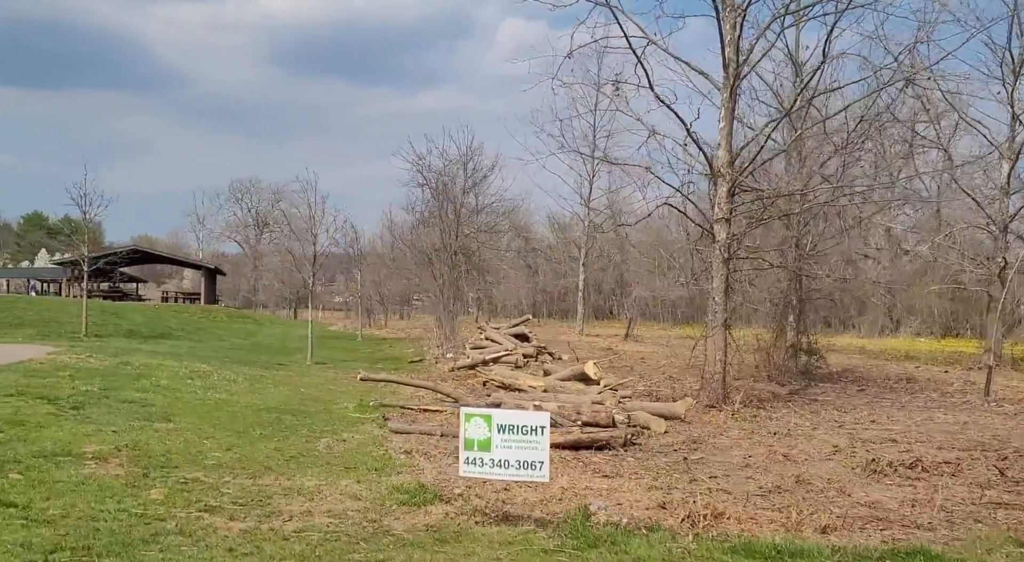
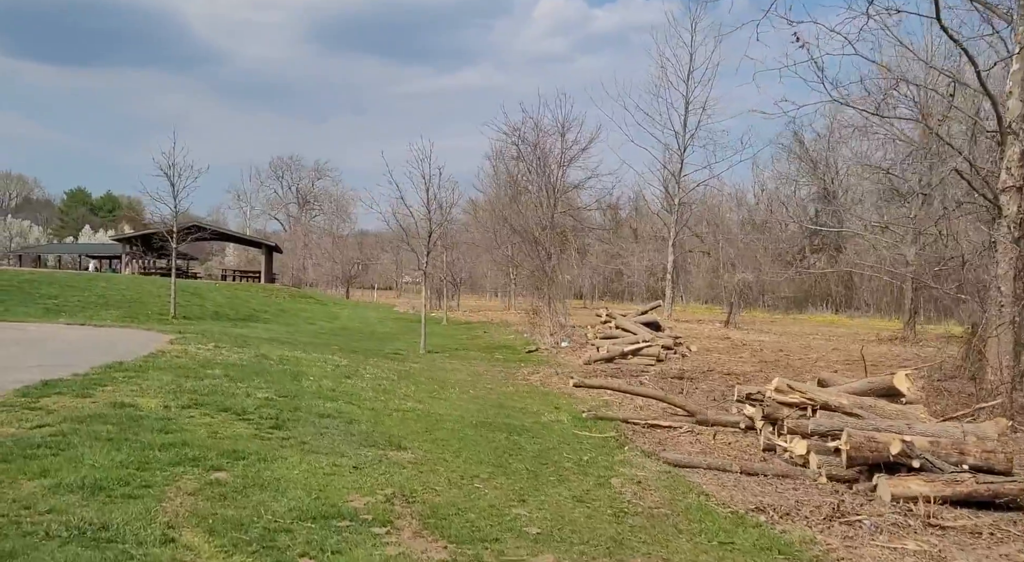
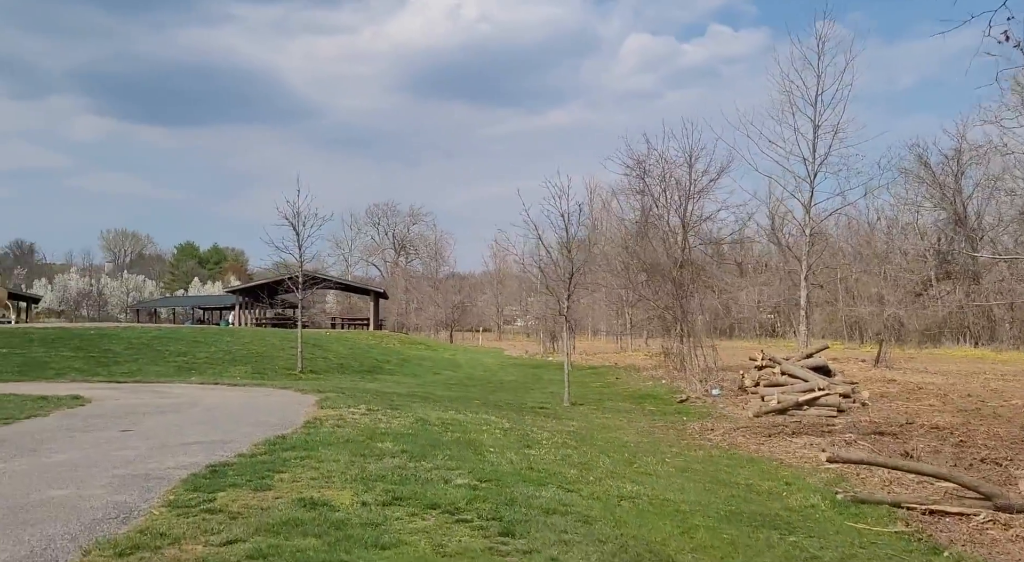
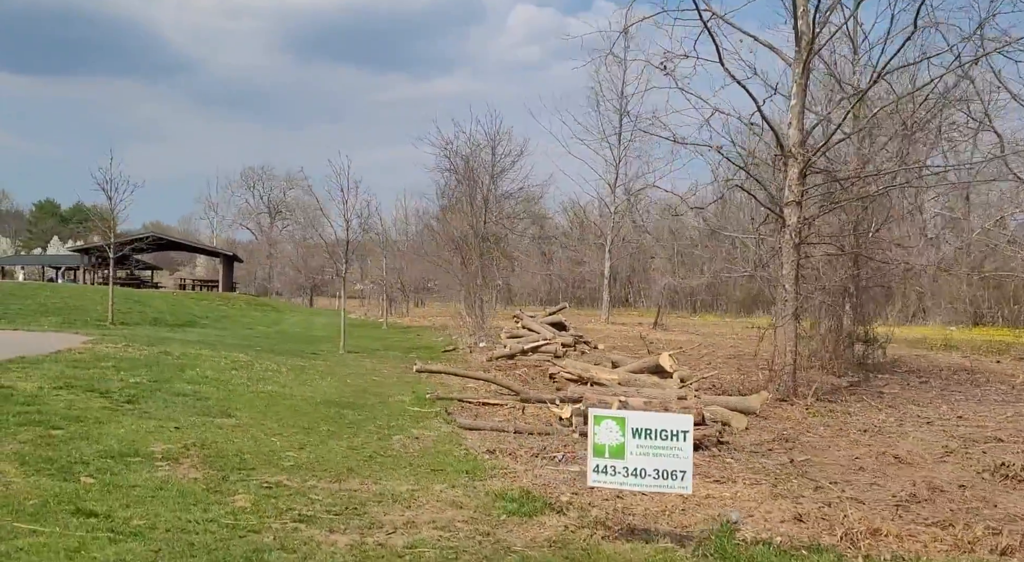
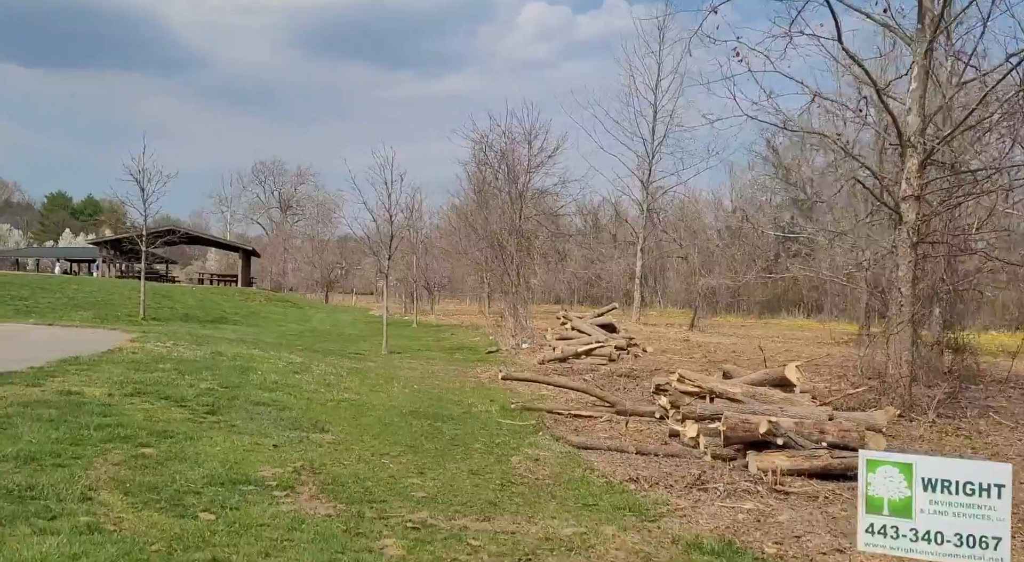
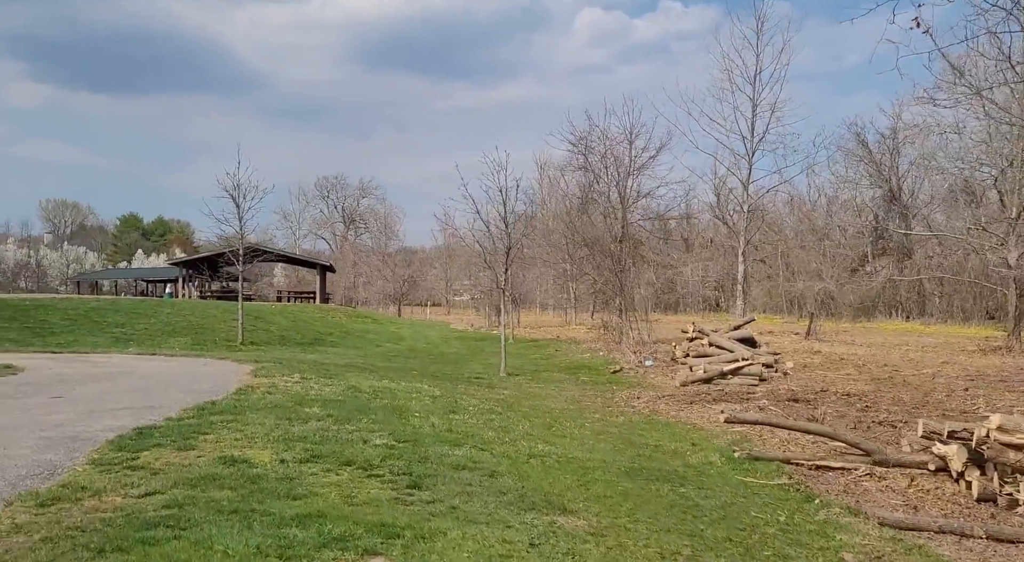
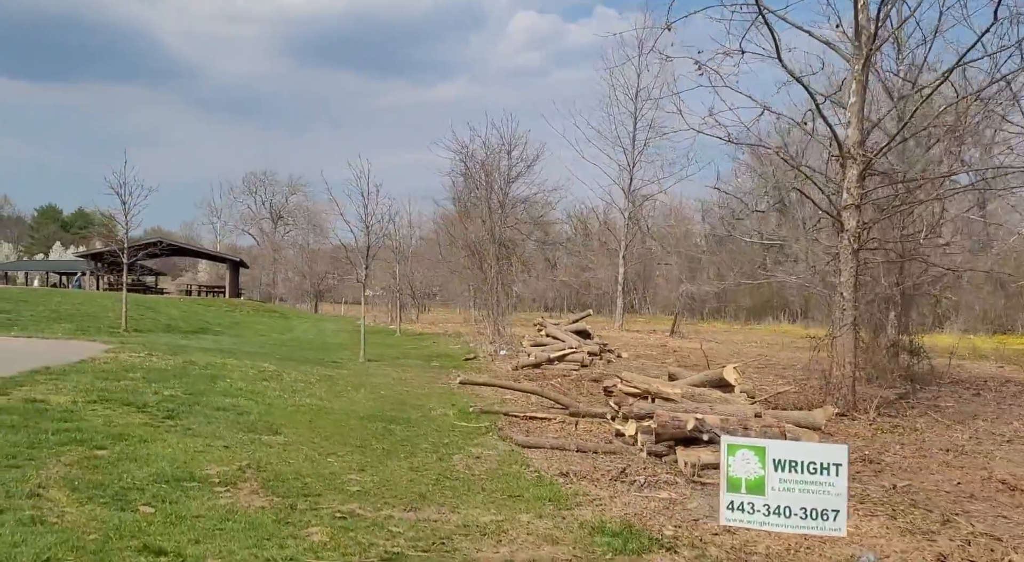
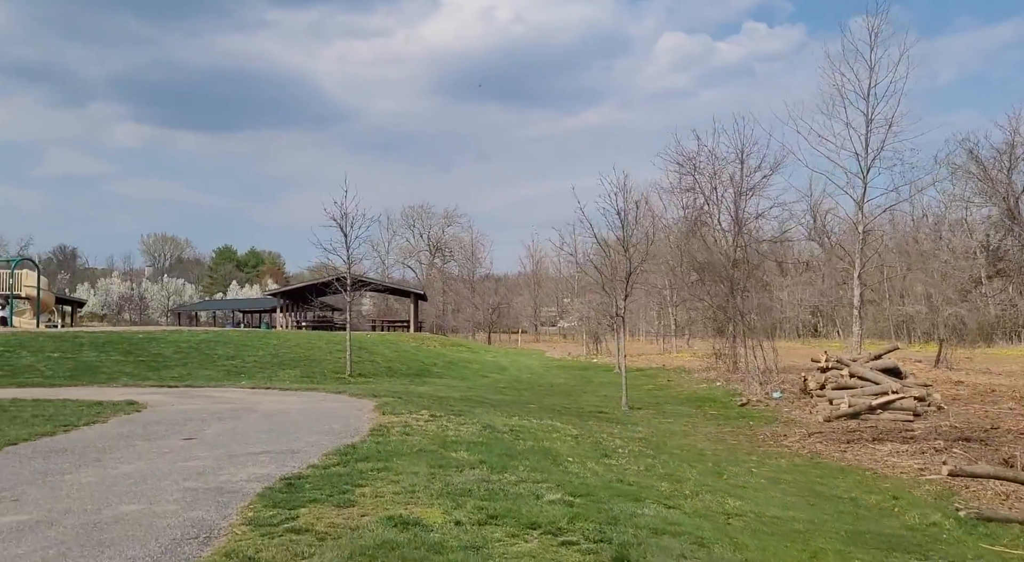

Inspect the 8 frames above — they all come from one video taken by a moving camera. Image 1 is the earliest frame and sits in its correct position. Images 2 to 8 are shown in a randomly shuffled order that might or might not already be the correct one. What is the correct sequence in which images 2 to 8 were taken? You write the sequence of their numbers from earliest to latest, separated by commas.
4, 7, 5, 2, 6, 3, 8
